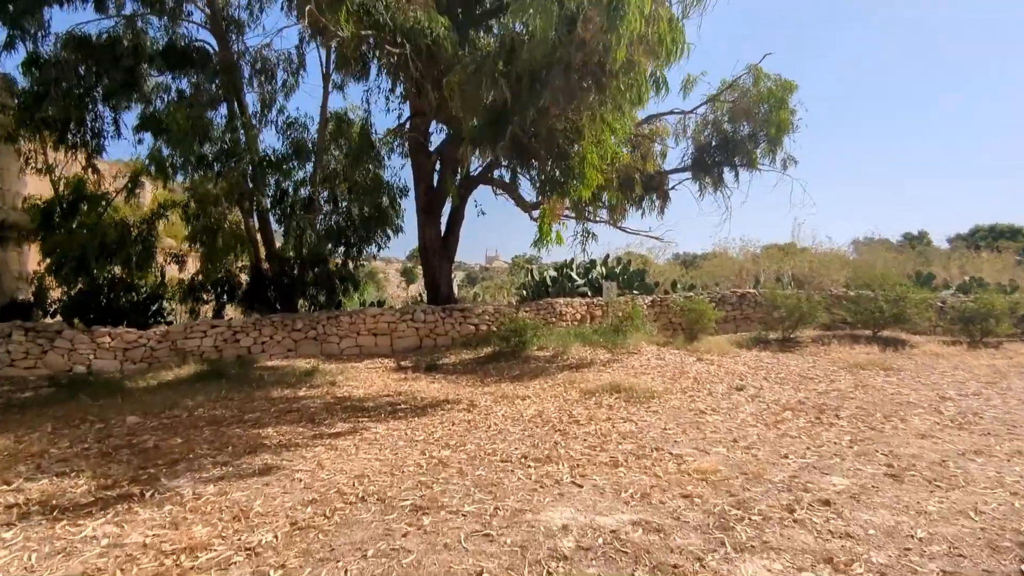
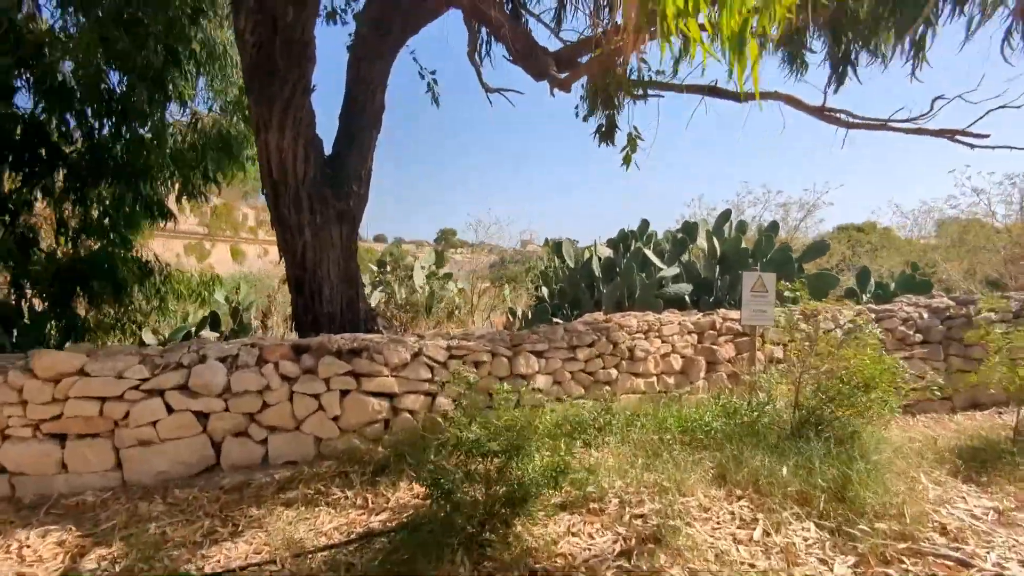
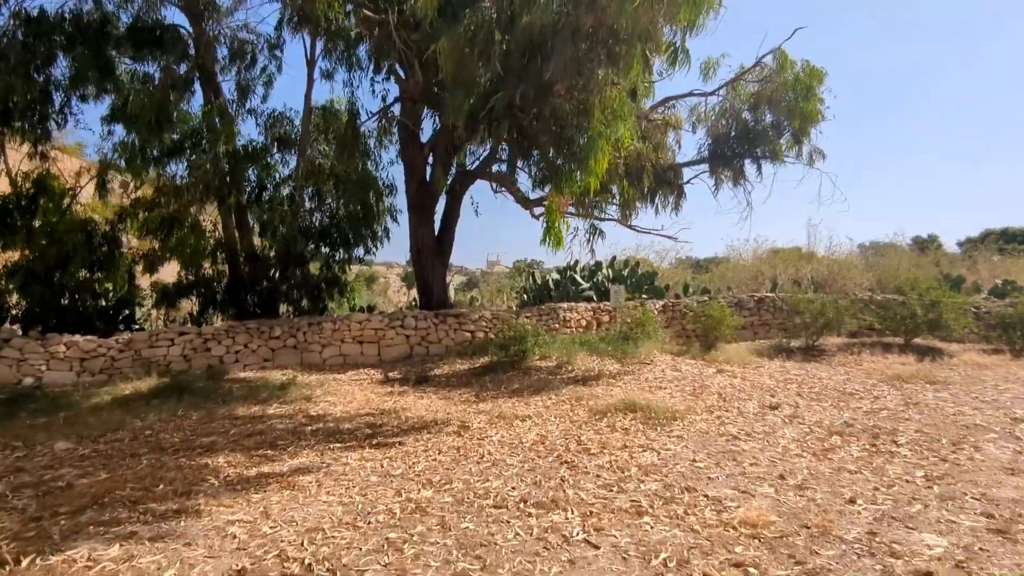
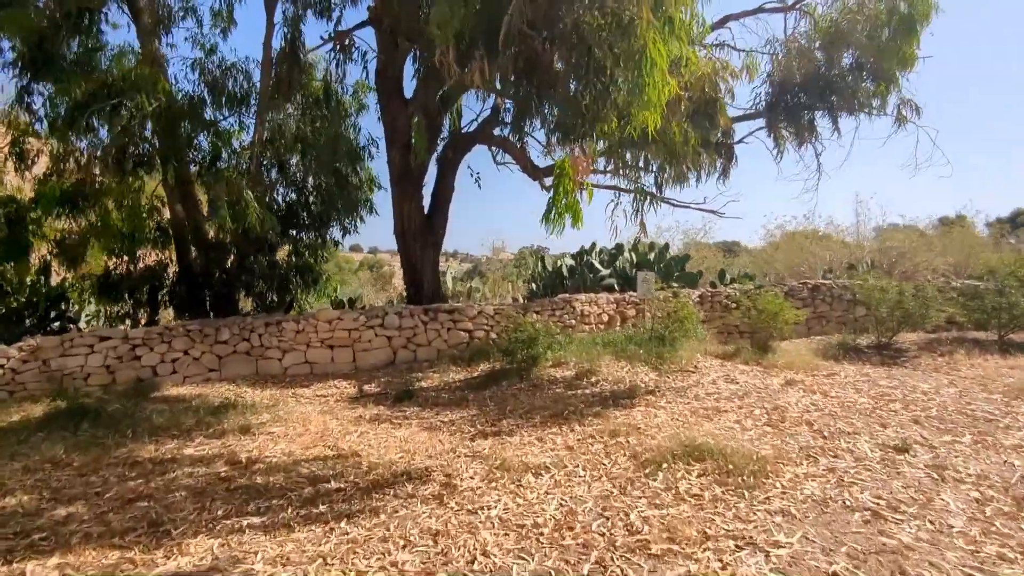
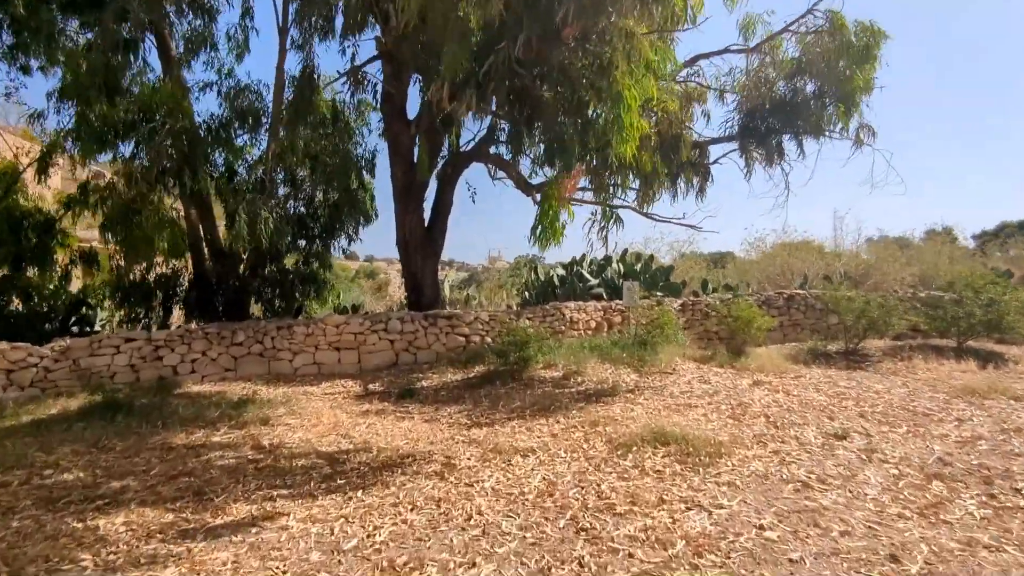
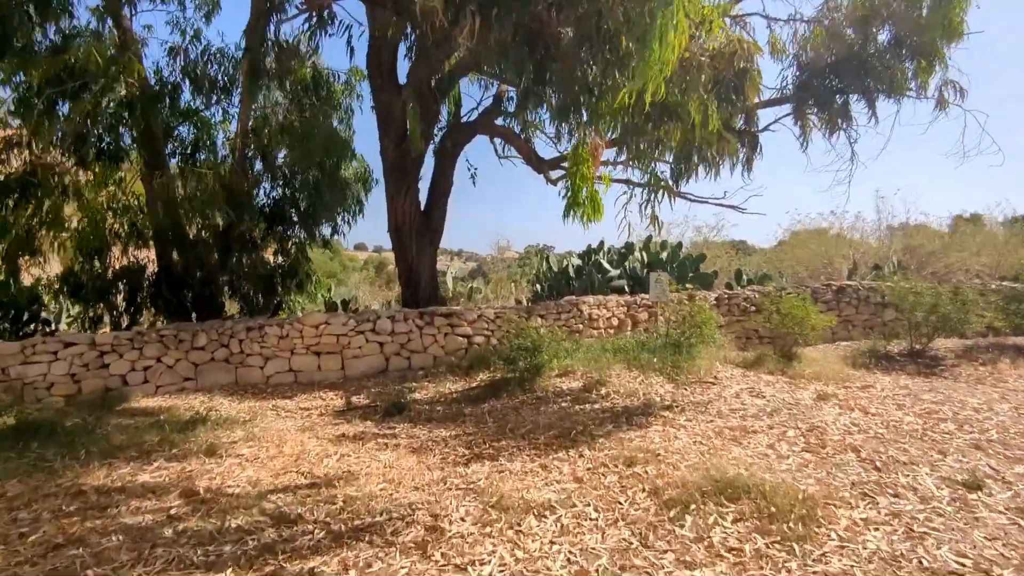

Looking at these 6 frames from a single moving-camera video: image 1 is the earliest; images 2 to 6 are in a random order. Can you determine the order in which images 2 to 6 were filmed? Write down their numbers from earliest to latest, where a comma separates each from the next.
3, 5, 4, 6, 2
